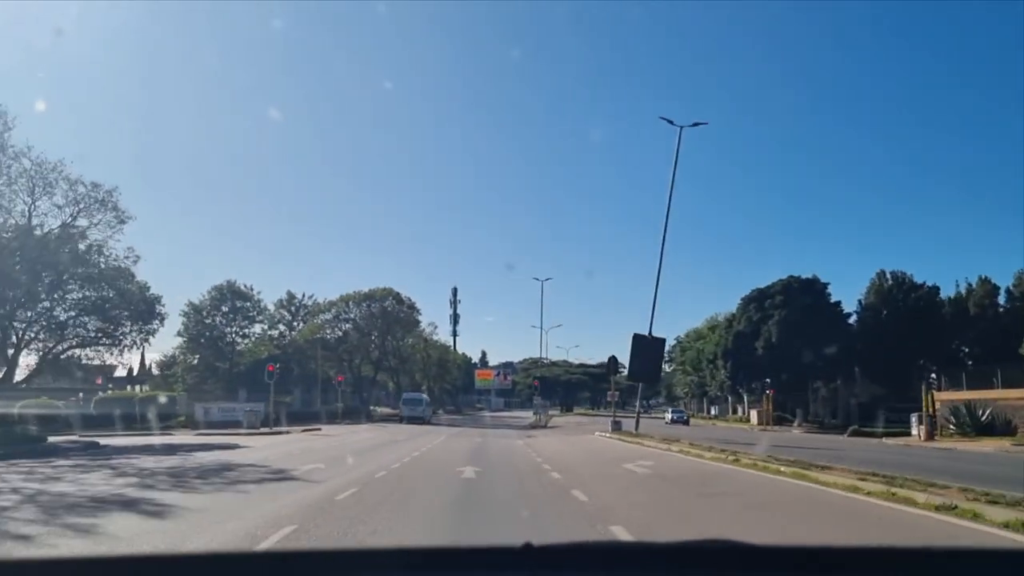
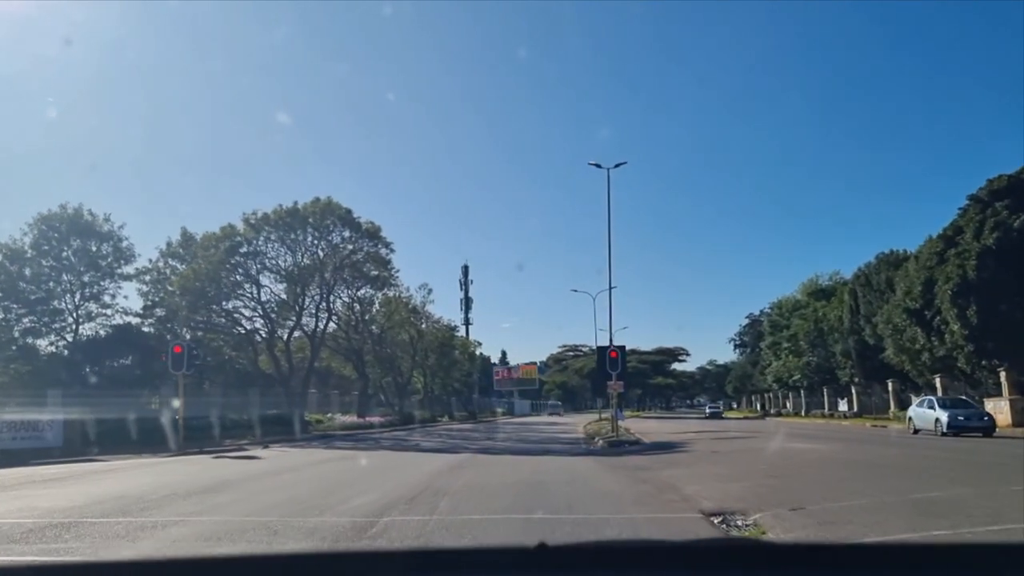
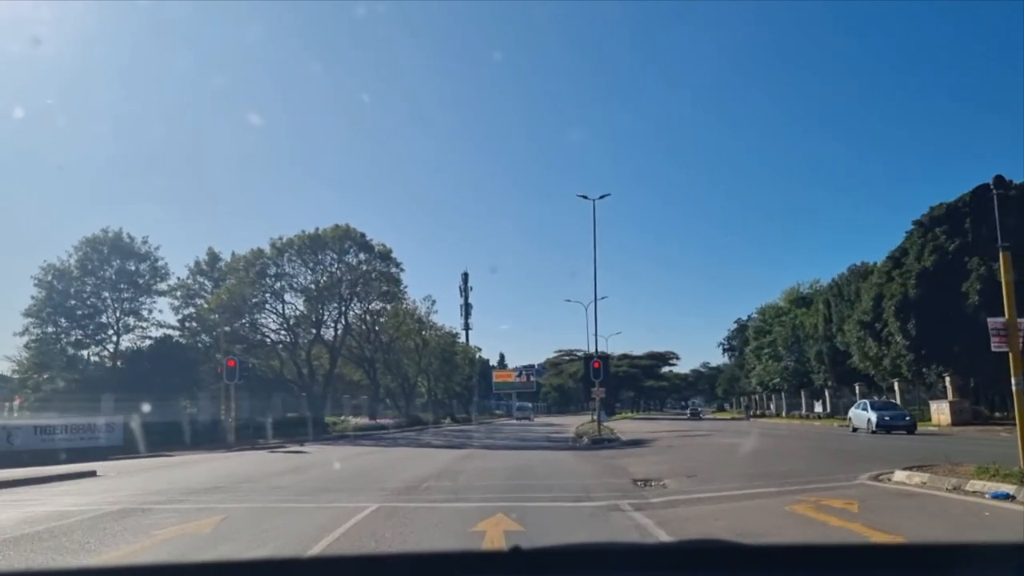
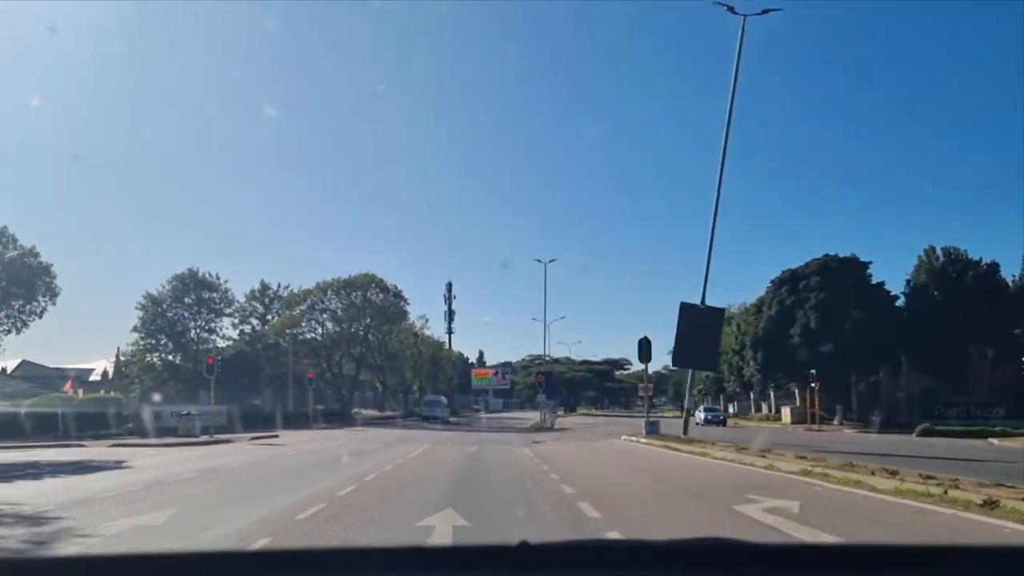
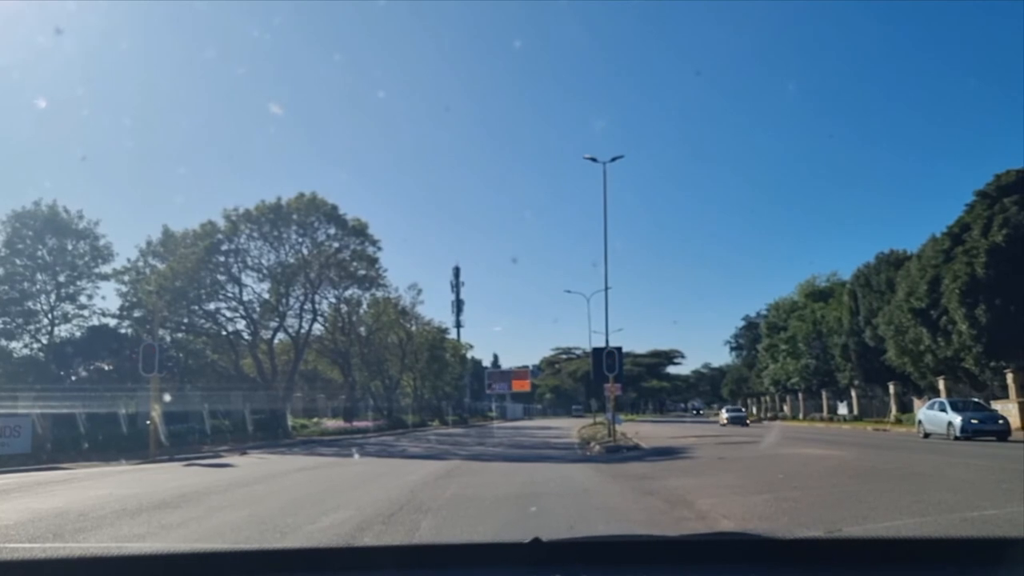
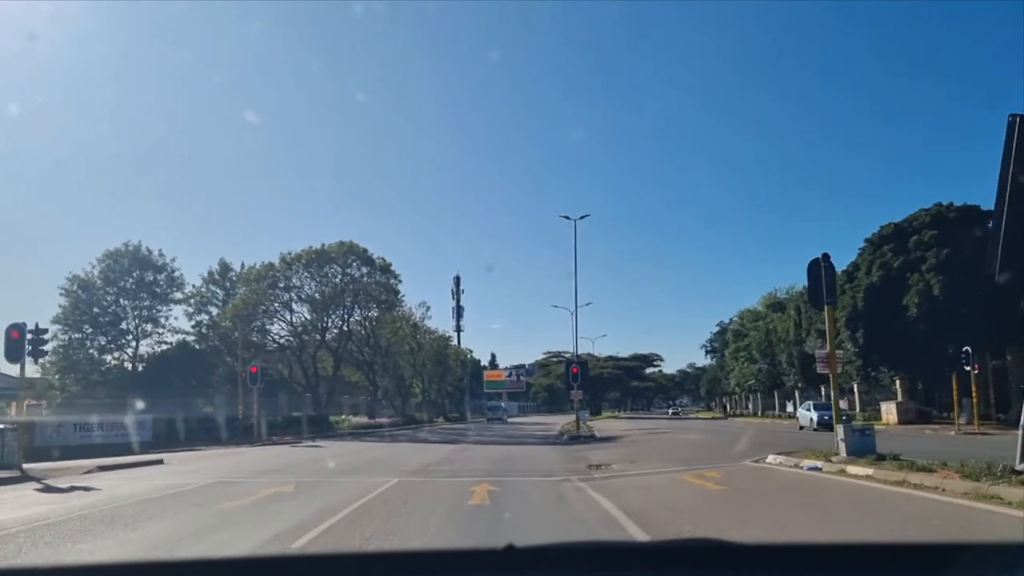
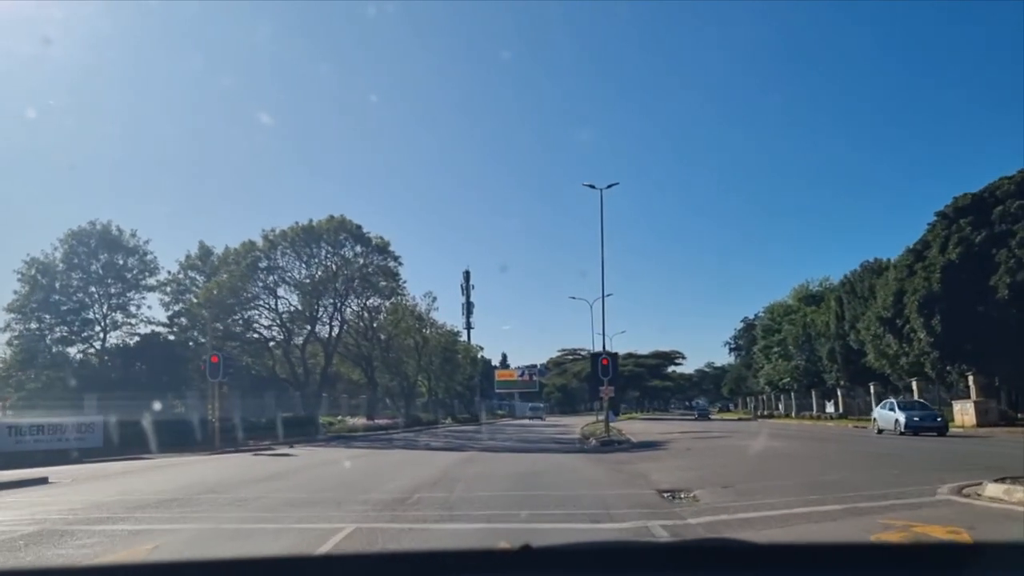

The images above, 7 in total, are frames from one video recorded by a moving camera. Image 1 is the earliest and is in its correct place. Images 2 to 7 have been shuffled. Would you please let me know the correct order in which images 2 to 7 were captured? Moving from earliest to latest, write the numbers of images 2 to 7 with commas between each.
4, 6, 3, 7, 2, 5
